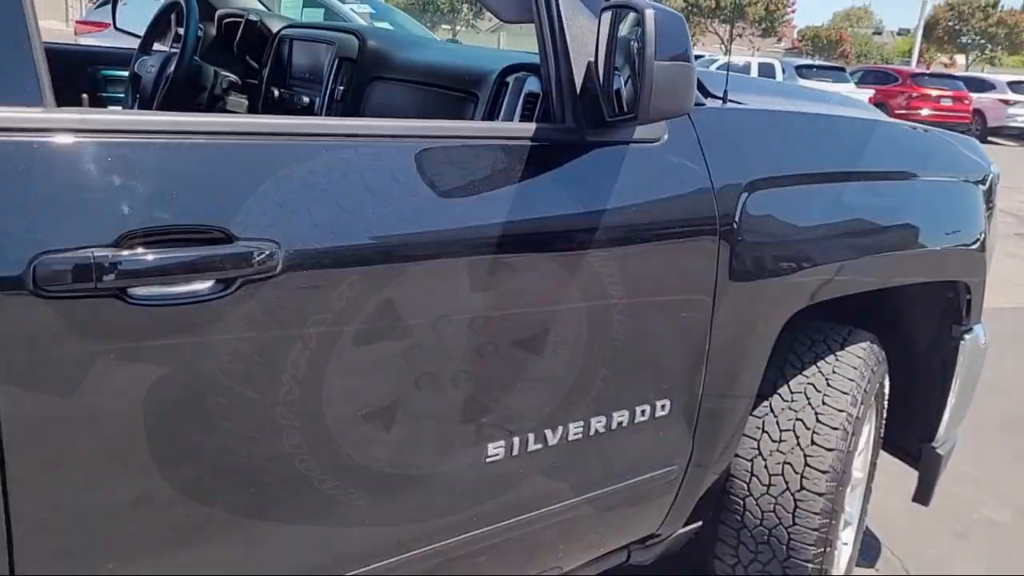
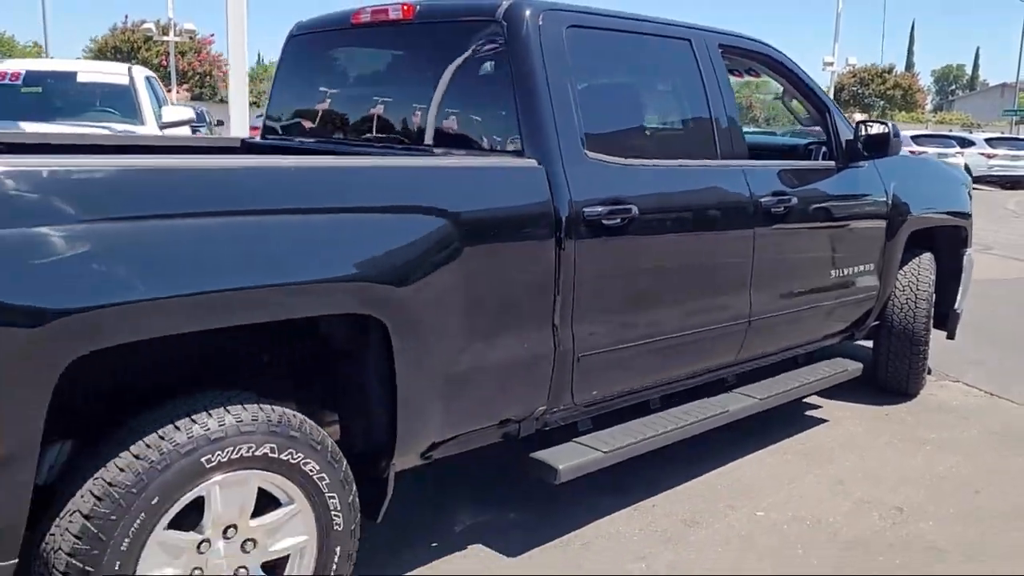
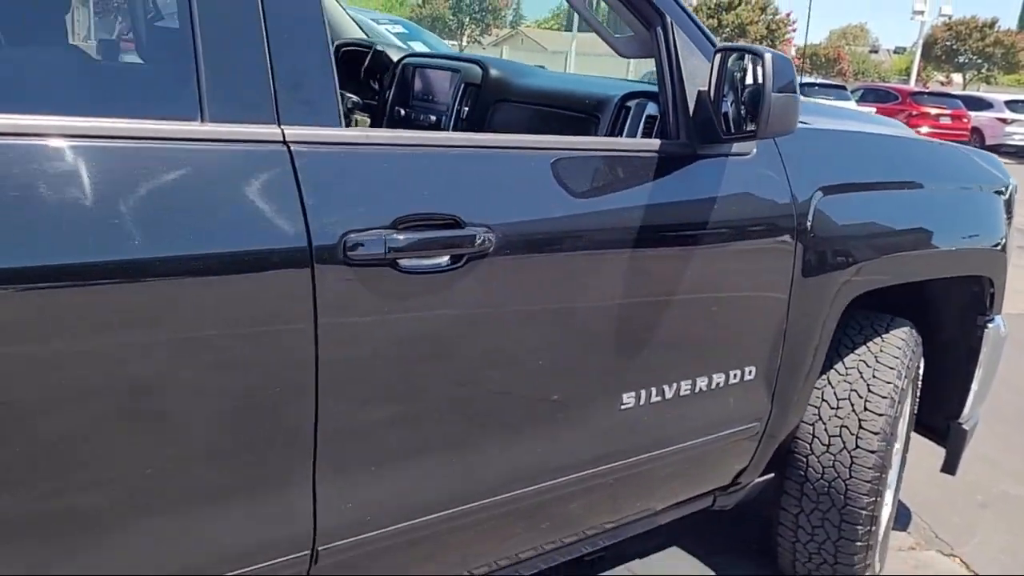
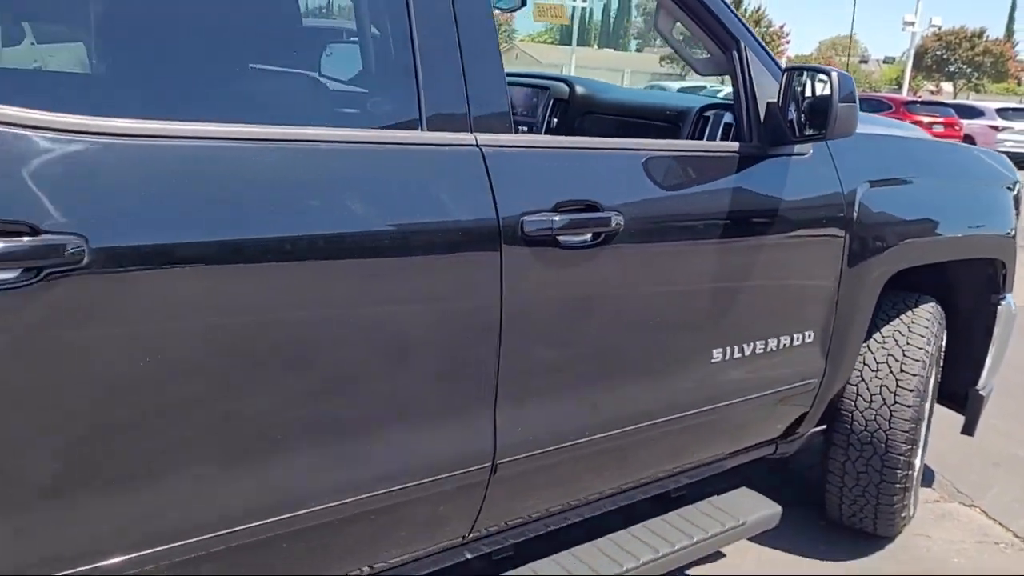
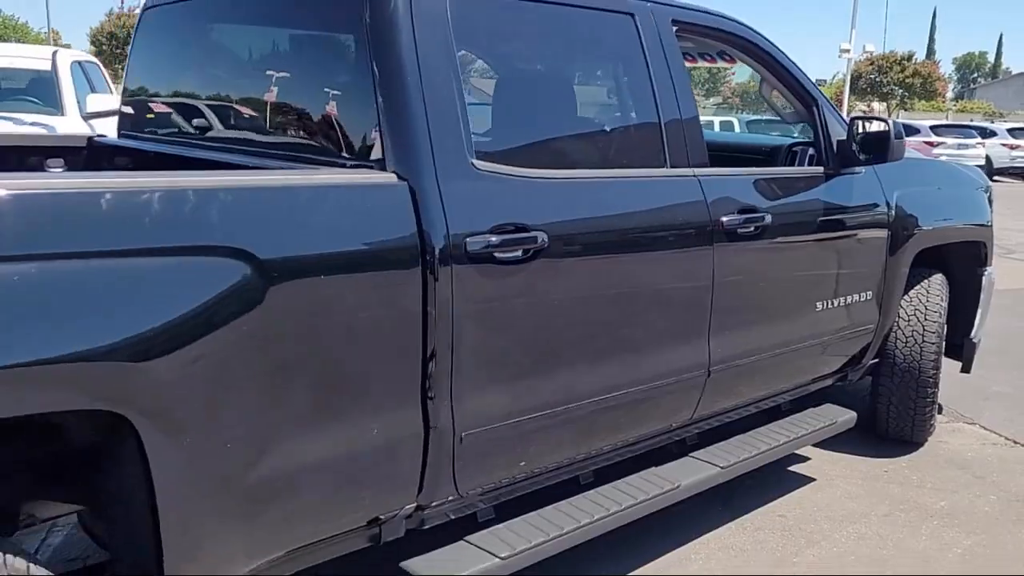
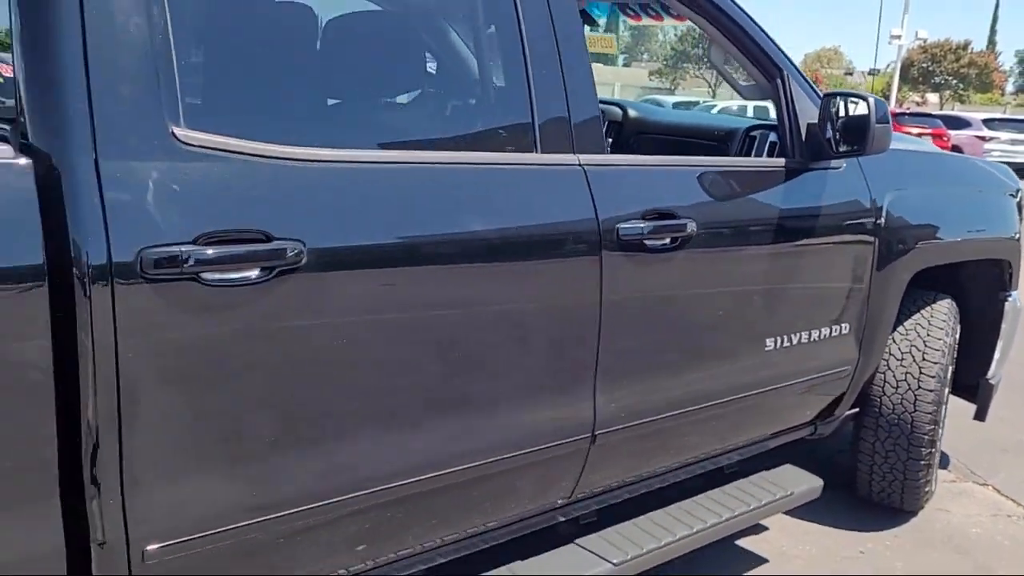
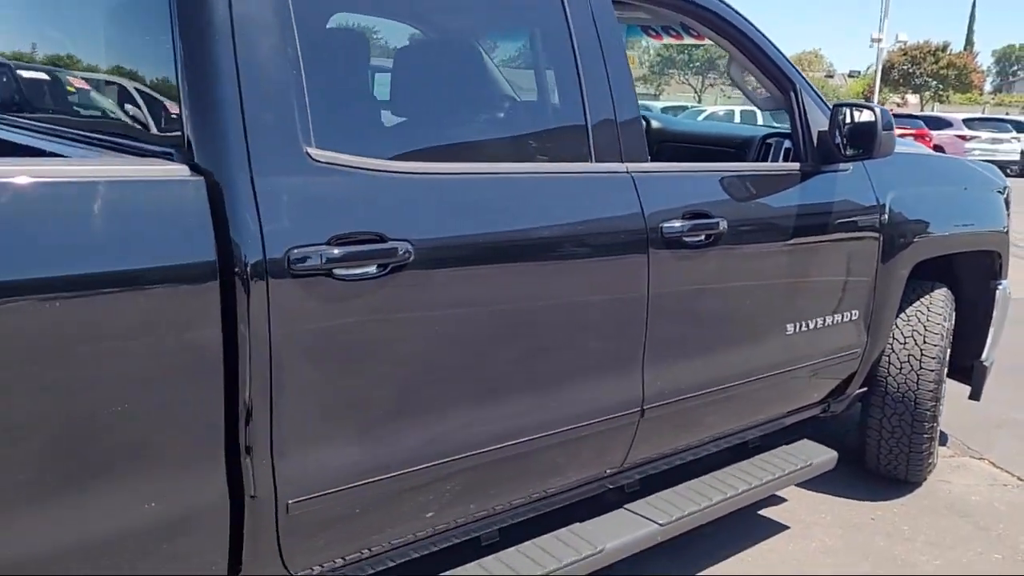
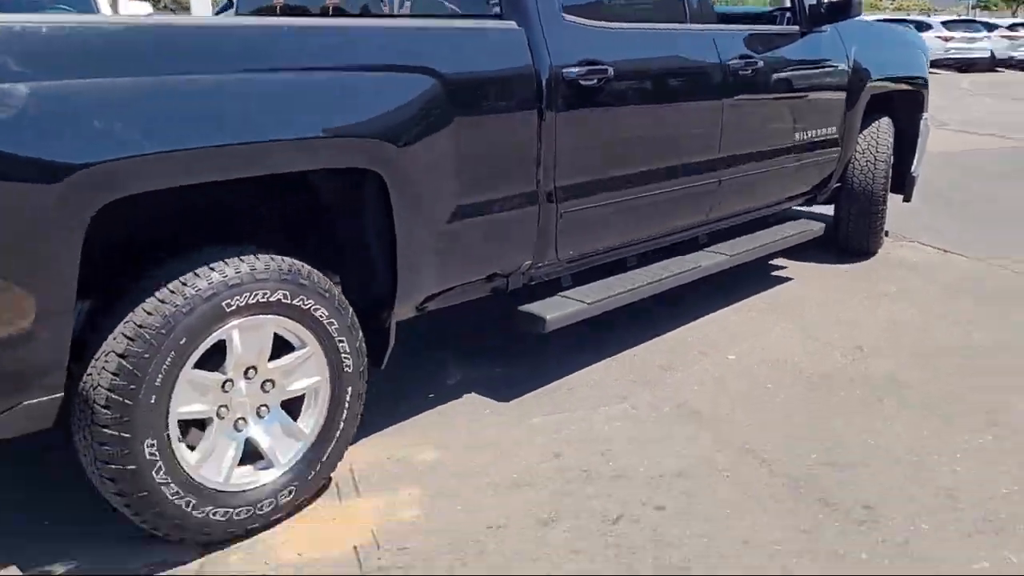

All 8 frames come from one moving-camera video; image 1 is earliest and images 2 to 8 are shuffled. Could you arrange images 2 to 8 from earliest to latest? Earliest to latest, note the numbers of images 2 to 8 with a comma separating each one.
3, 4, 6, 7, 5, 2, 8
